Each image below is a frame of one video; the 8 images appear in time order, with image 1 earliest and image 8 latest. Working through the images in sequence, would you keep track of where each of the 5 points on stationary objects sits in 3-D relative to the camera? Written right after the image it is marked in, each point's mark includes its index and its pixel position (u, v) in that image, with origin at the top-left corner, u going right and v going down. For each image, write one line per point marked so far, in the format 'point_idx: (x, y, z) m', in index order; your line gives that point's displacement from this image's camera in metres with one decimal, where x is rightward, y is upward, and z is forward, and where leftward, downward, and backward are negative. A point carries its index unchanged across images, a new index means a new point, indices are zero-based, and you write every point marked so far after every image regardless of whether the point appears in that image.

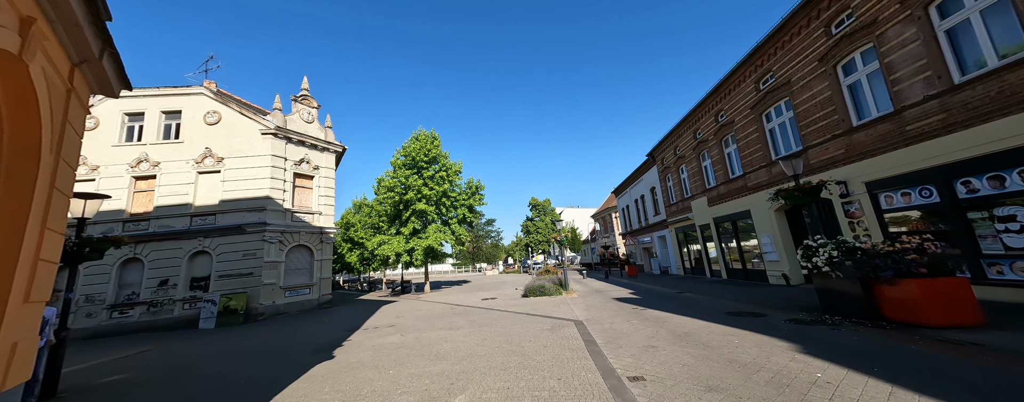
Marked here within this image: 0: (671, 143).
0: (+9.3, +3.4, +17.8) m
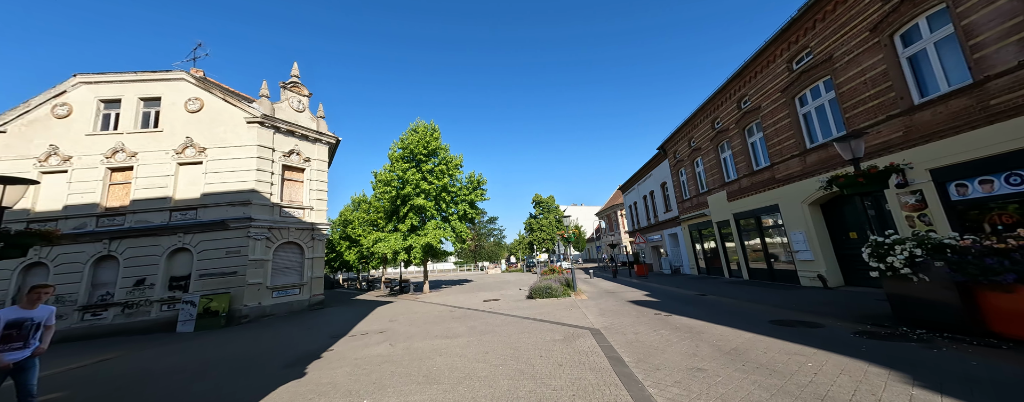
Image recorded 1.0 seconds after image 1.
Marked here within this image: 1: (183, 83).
0: (+9.5, +3.7, +16.8) m
1: (-14.8, +5.3, +13.7) m
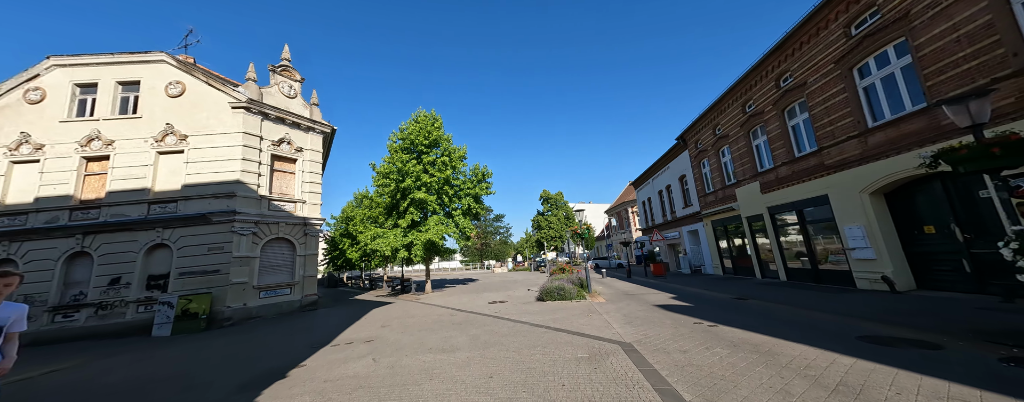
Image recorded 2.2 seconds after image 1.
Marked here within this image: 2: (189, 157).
0: (+9.8, +4.0, +15.3) m
1: (-14.5, +5.7, +12.7) m
2: (-12.8, +1.8, +12.1) m
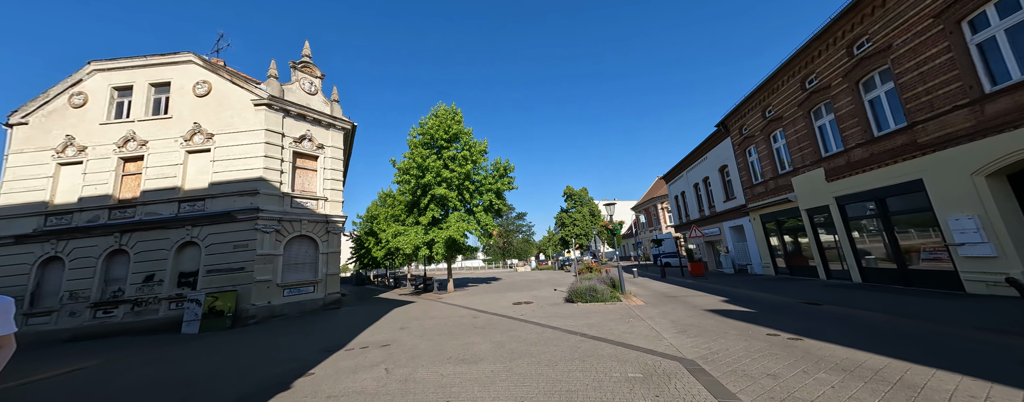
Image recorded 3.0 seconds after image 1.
0: (+11.0, +4.4, +13.7) m
1: (-13.5, +5.7, +12.9) m
2: (-11.9, +1.8, +12.2) m
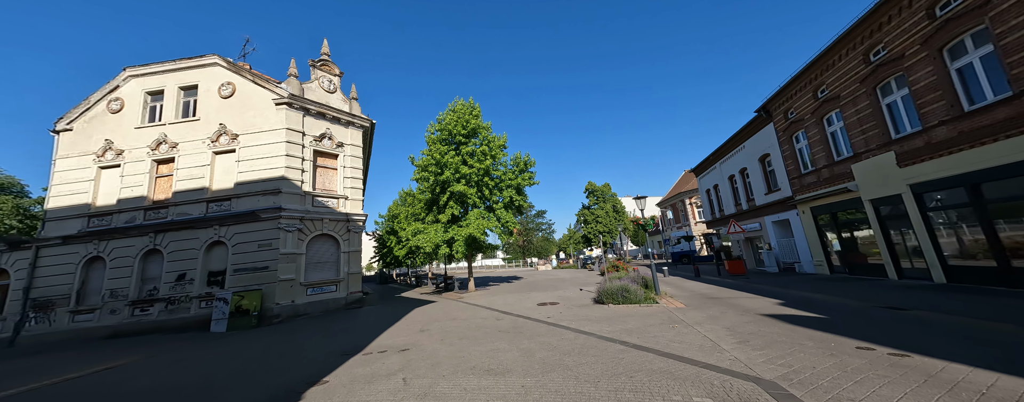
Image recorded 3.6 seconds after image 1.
0: (+11.8, +4.7, +12.3) m
1: (-12.7, +5.7, +13.1) m
2: (-11.0, +1.8, +12.3) m
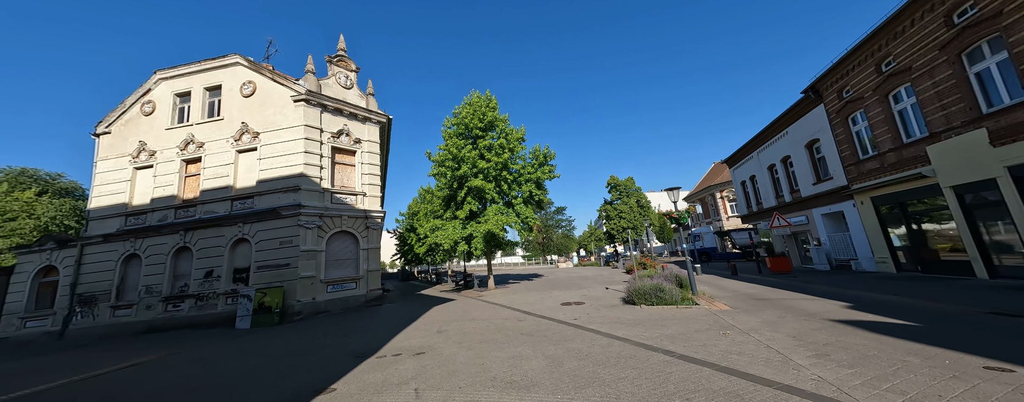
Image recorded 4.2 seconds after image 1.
0: (+12.6, +5.1, +10.8) m
1: (-11.9, +5.8, +13.3) m
2: (-10.2, +1.9, +12.4) m
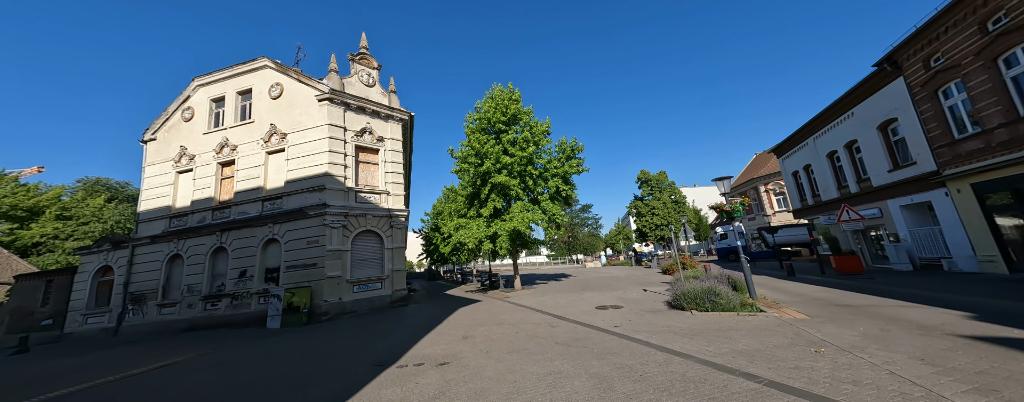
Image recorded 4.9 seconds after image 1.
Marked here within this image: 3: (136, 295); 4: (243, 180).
0: (+13.4, +5.5, +9.0) m
1: (-10.8, +5.7, +13.5) m
2: (-9.1, +1.9, +12.5) m
3: (-16.8, -4.2, +13.7) m
4: (-11.4, +0.9, +12.9) m
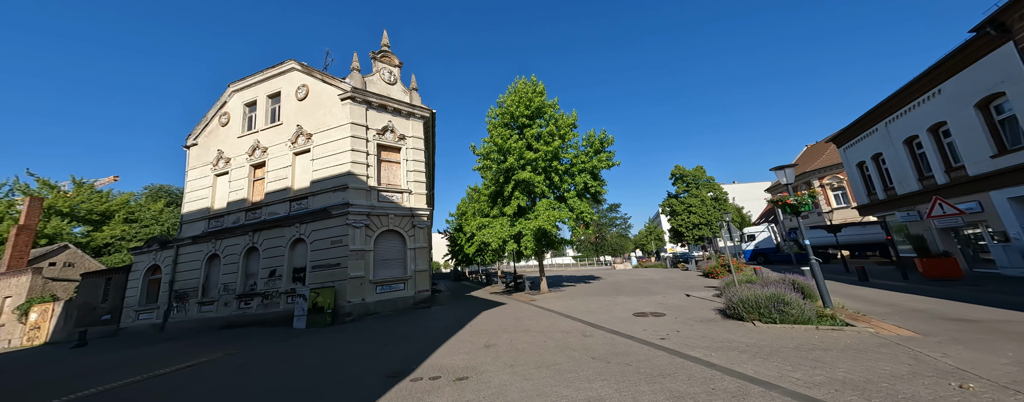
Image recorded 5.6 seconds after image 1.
0: (+14.0, +5.8, +7.1) m
1: (-9.7, +5.7, +13.6) m
2: (-8.1, +1.9, +12.5) m
3: (-15.6, -4.3, +14.3) m
4: (-10.3, +0.8, +13.2) m
